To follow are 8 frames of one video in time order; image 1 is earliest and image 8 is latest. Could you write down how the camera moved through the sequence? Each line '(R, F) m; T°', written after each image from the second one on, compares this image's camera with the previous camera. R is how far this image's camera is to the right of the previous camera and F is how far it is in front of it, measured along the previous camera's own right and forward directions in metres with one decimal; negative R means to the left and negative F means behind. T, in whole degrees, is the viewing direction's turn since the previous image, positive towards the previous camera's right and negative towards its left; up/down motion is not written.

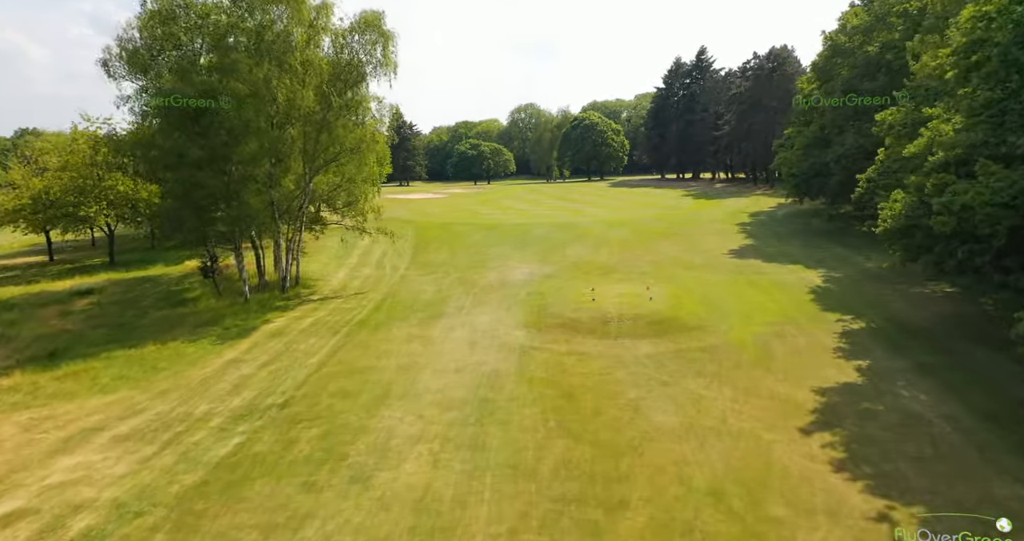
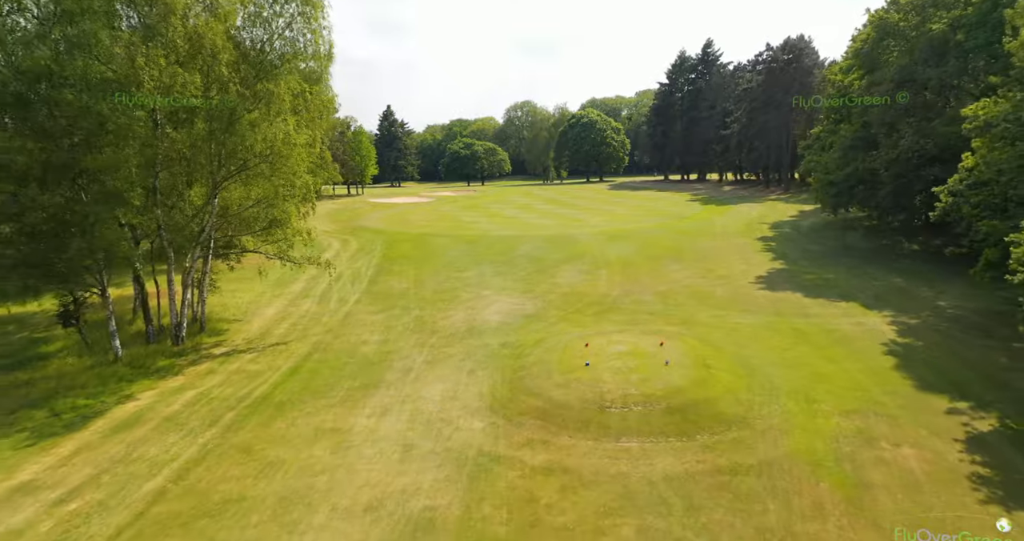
(+0.8, +4.9) m; 0°
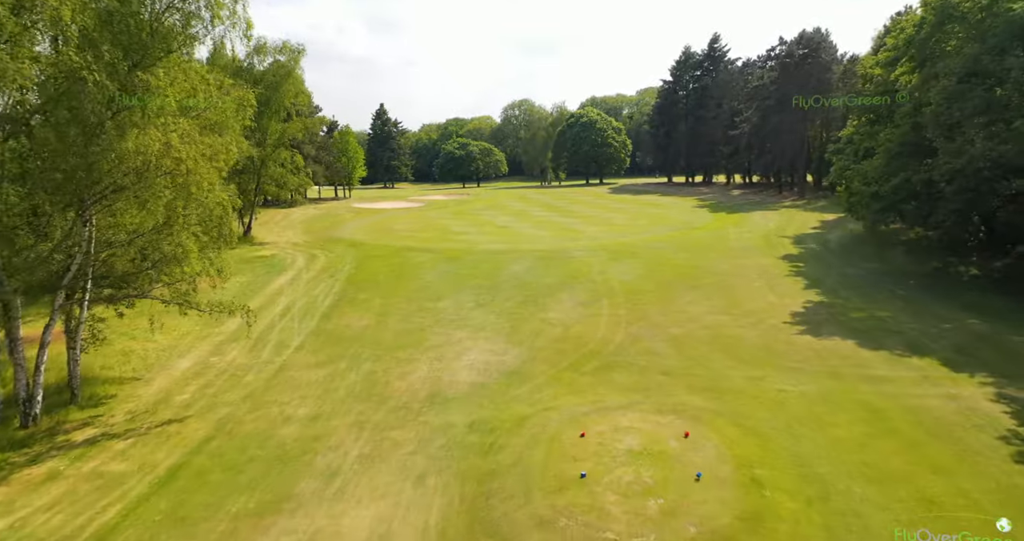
(+0.5, +3.9) m; 0°
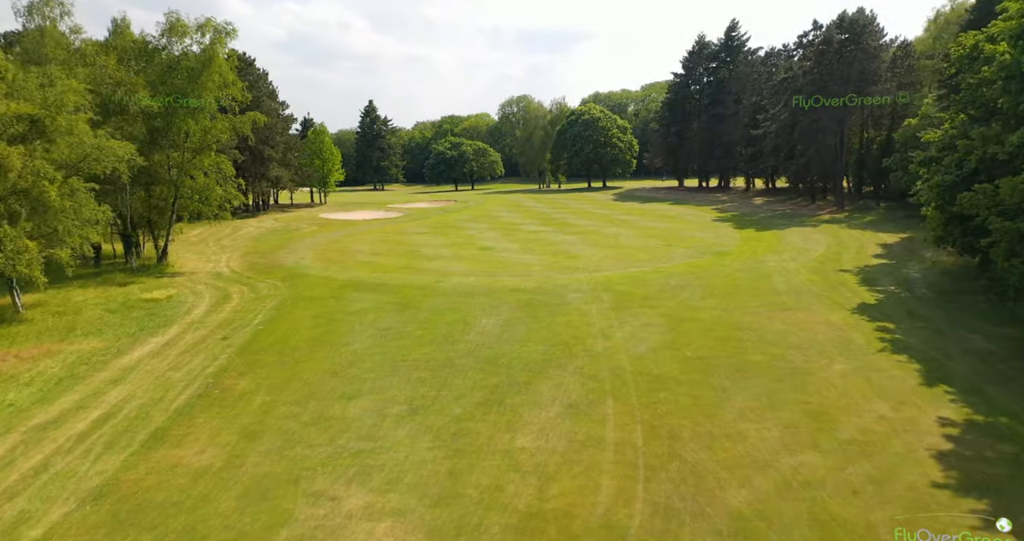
(+1.1, +7.5) m; 0°
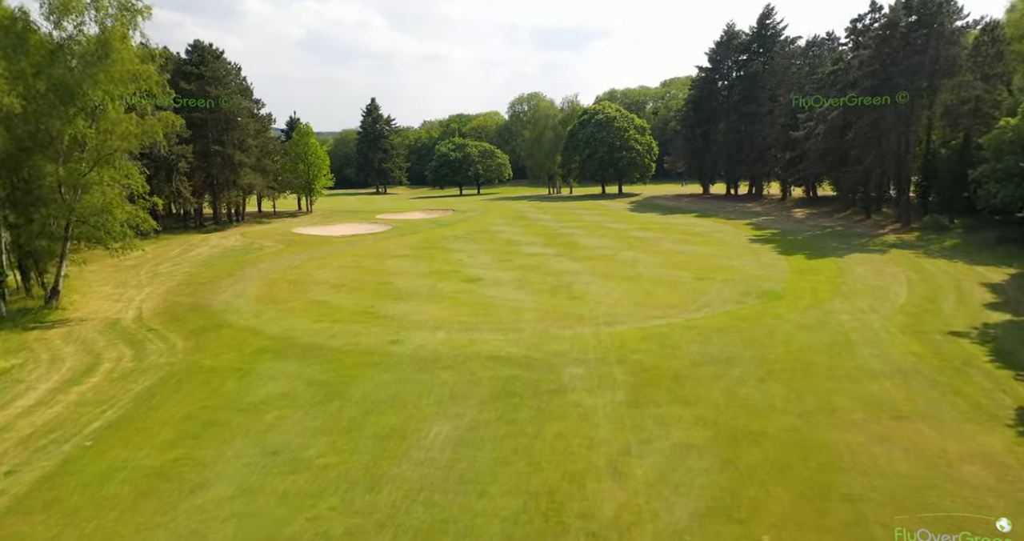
(+1.1, +7.0) m; -1°
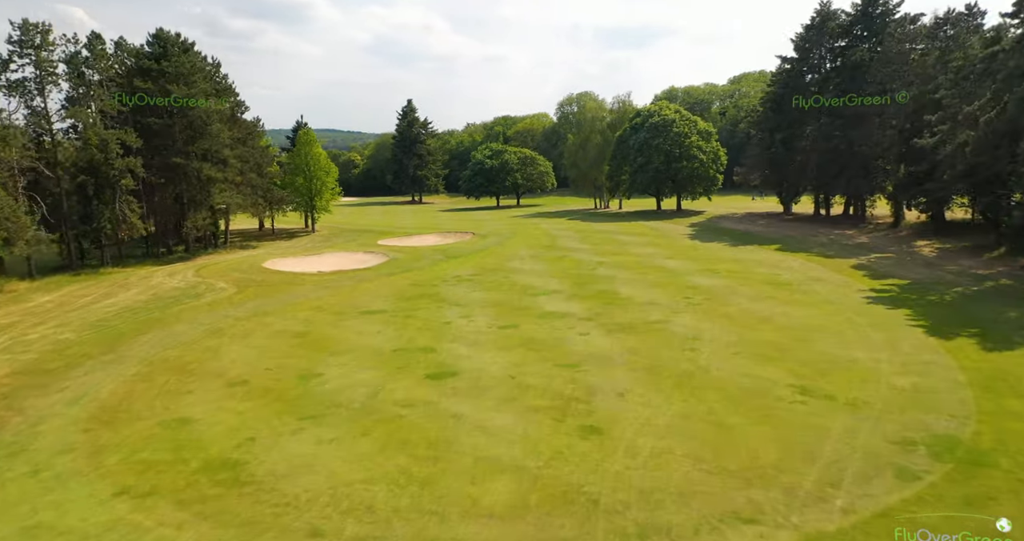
(+2.0, +10.8) m; -5°
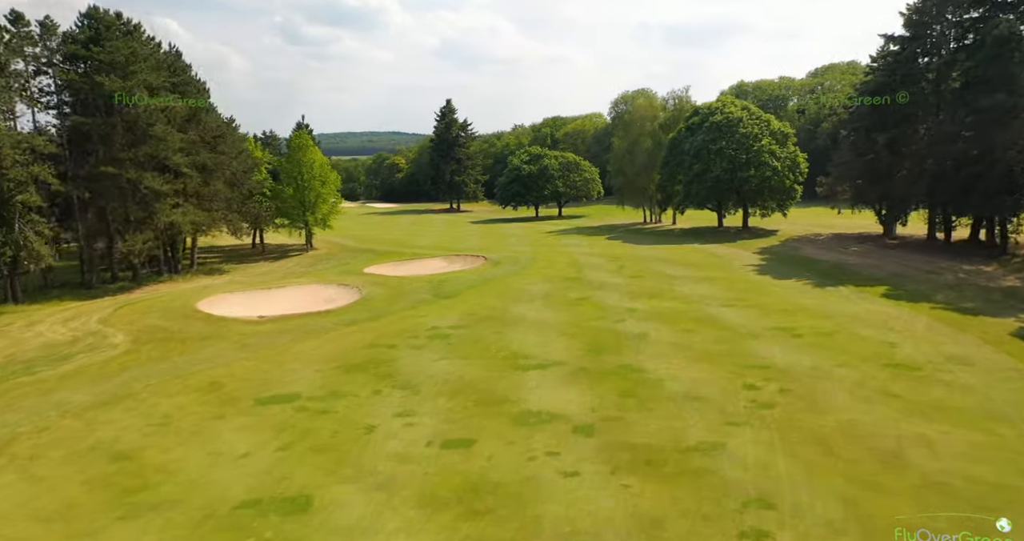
(+2.9, +10.0) m; -6°
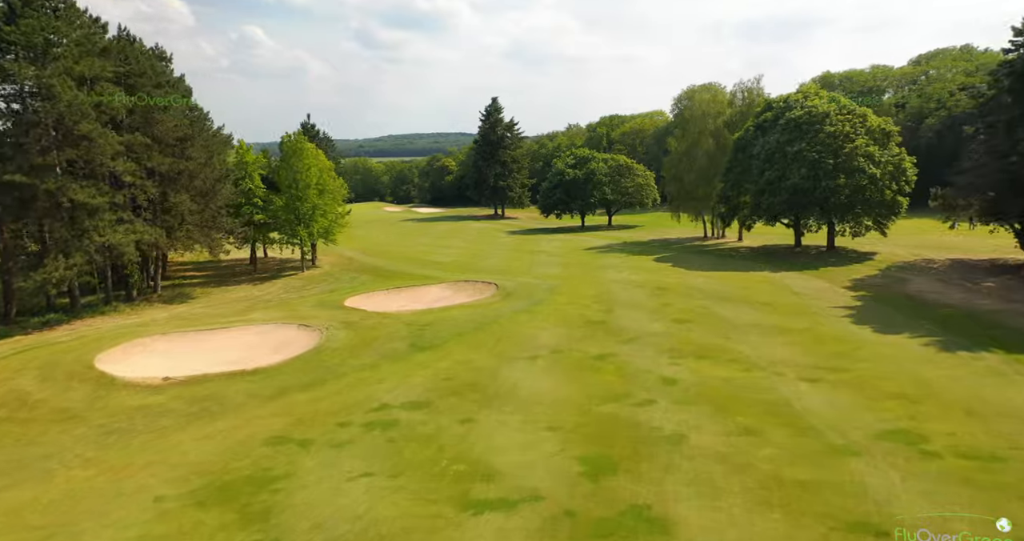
(+2.7, +8.5) m; -6°
